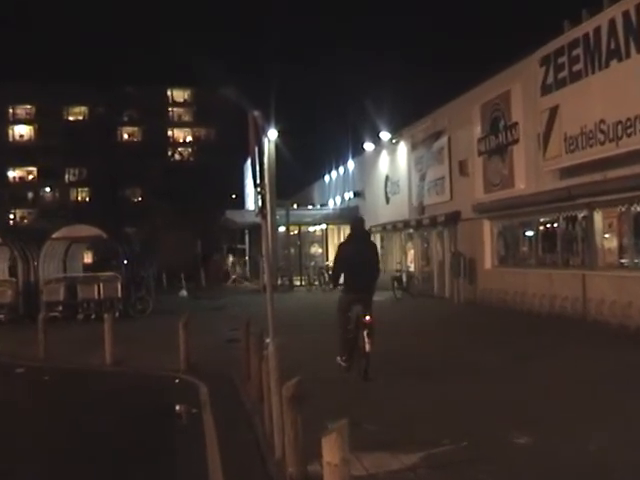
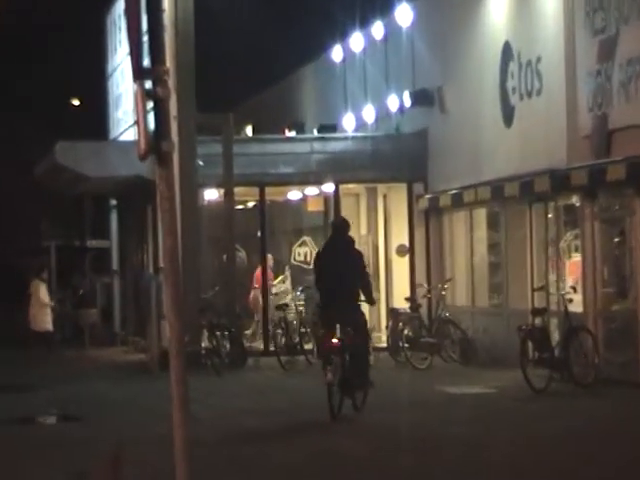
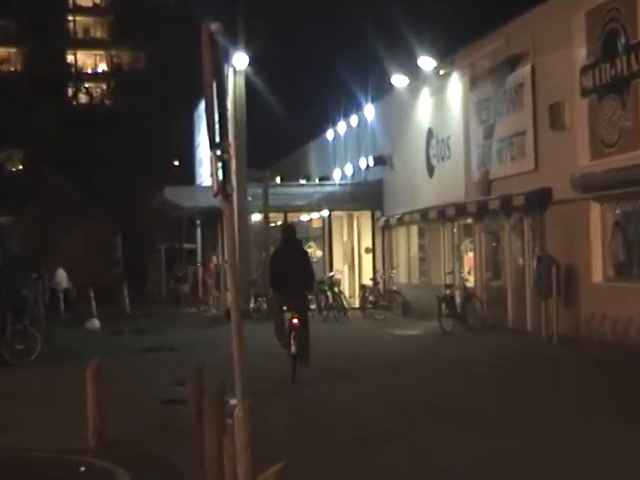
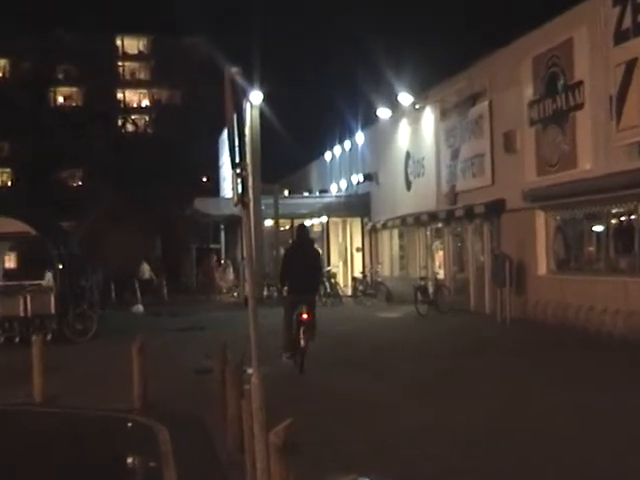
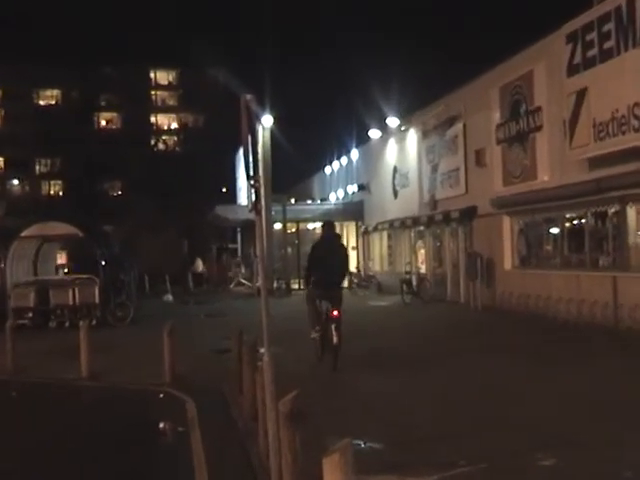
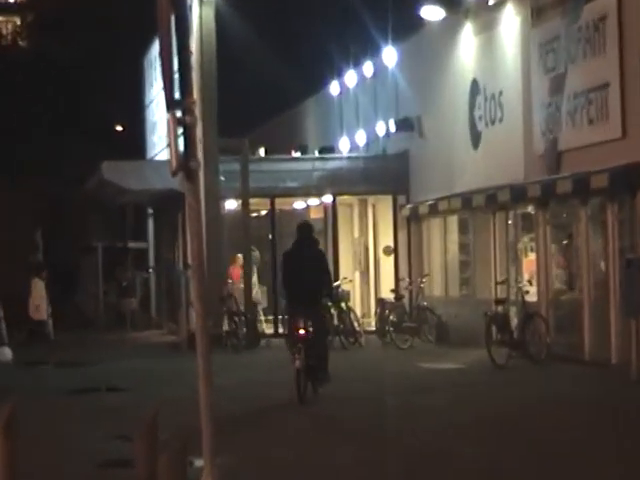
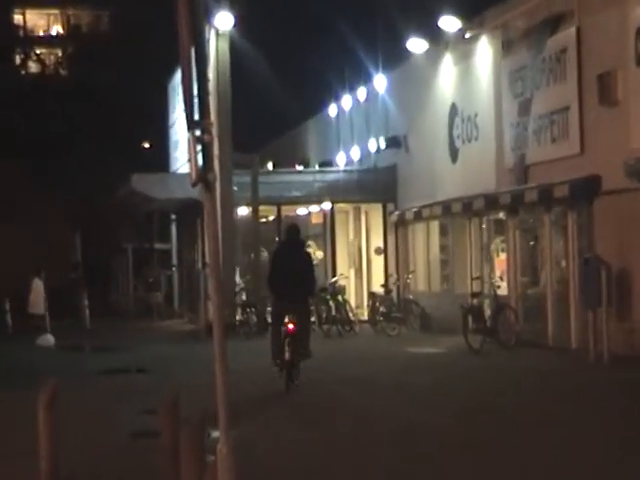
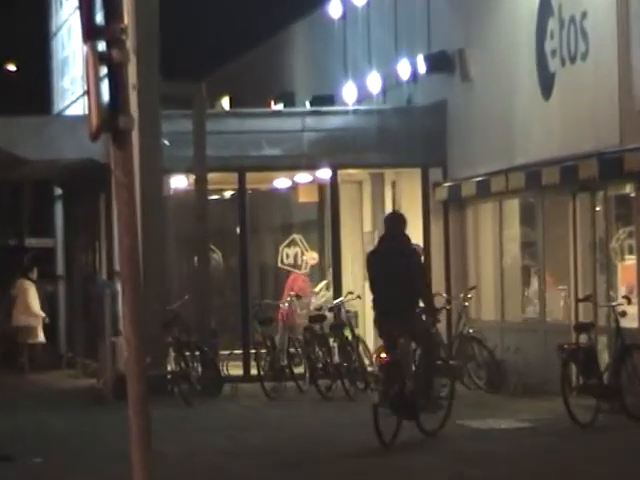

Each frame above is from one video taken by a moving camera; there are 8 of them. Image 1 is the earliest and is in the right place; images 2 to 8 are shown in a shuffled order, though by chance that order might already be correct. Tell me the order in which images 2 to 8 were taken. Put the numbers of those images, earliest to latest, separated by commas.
5, 4, 3, 7, 6, 2, 8
